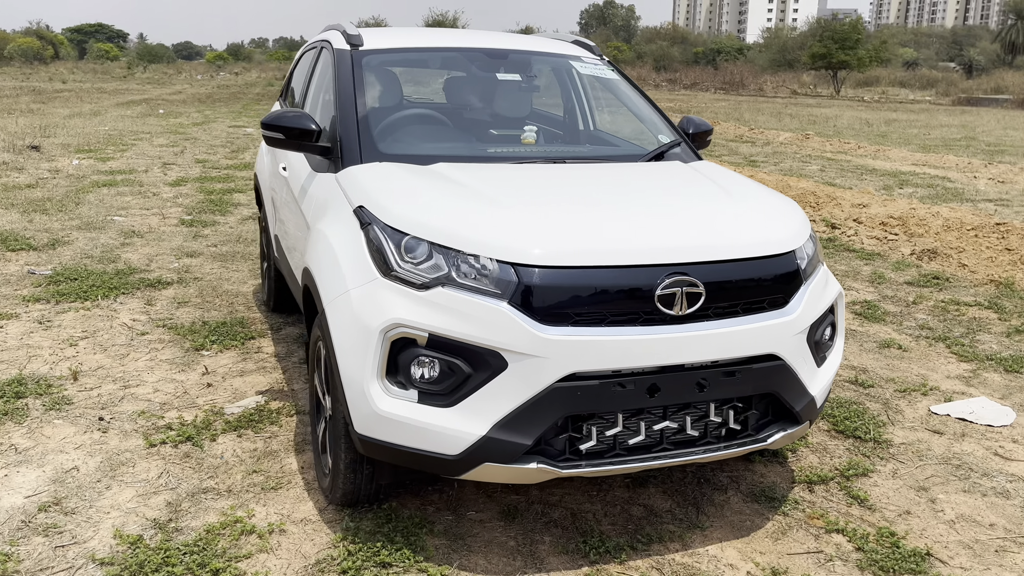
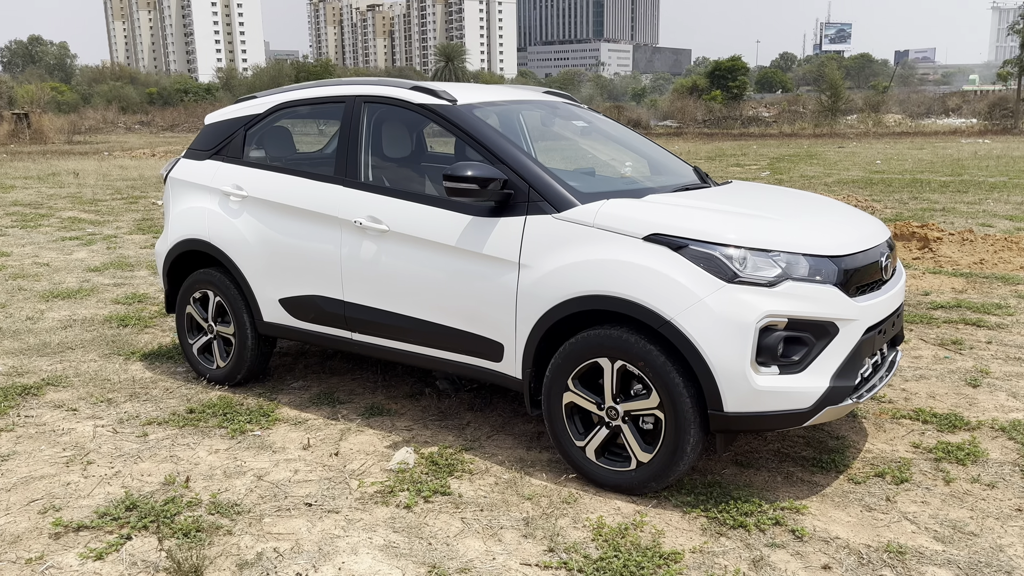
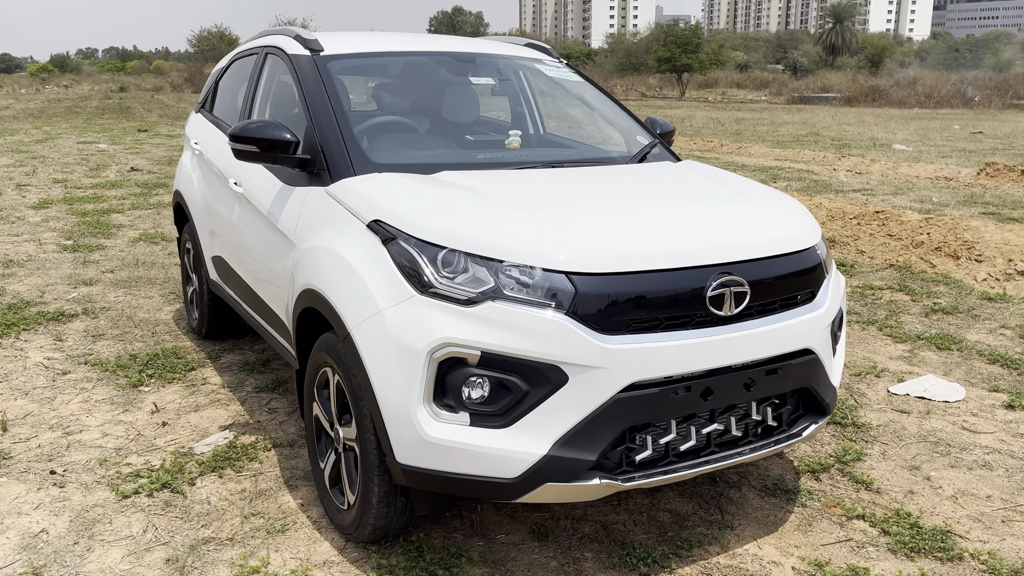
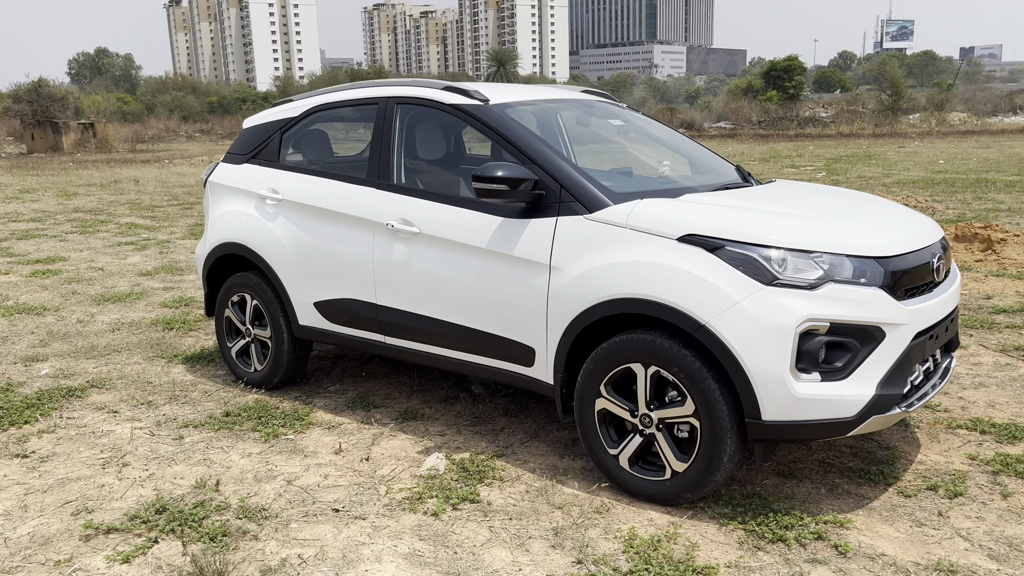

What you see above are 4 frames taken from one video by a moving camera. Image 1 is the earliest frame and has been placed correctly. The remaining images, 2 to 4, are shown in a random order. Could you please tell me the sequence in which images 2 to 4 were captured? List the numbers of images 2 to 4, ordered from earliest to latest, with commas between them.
3, 4, 2
